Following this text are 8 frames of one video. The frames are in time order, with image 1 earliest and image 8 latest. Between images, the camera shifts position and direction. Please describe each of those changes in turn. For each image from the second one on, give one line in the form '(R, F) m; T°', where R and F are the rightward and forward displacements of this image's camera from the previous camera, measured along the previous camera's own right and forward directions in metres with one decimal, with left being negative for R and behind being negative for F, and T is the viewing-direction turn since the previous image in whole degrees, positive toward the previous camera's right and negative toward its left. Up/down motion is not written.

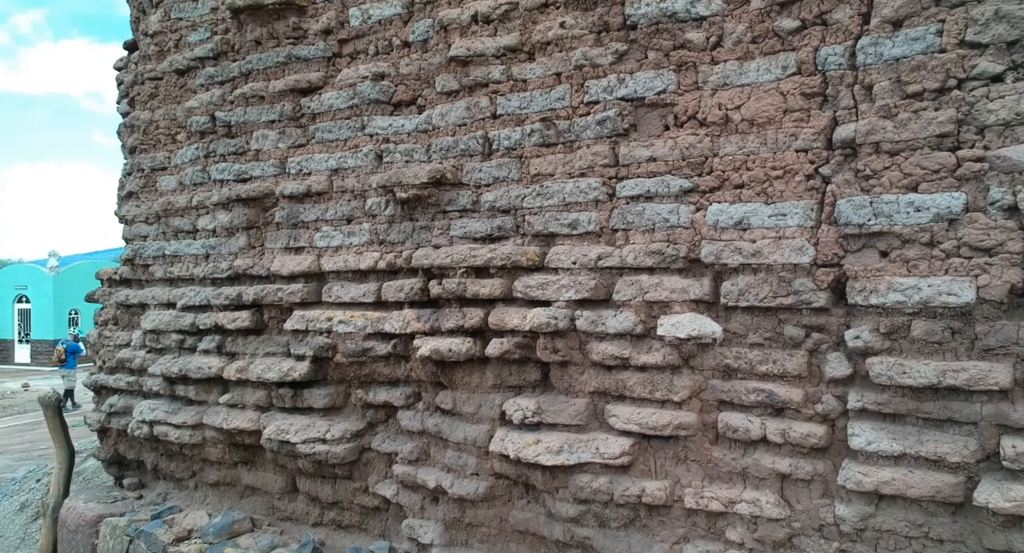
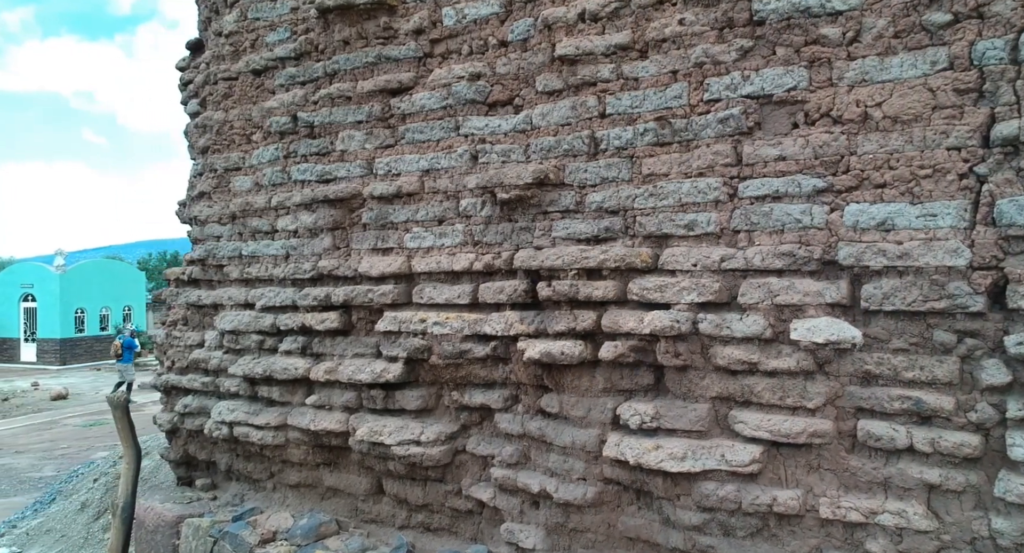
(-0.4, 0.0) m; -2°
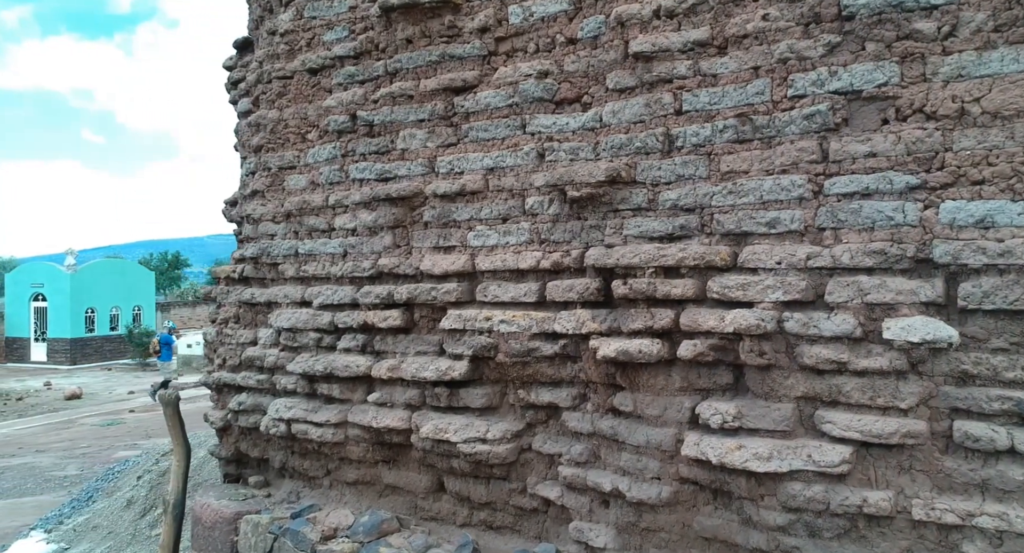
(-0.2, 0.0) m; -2°
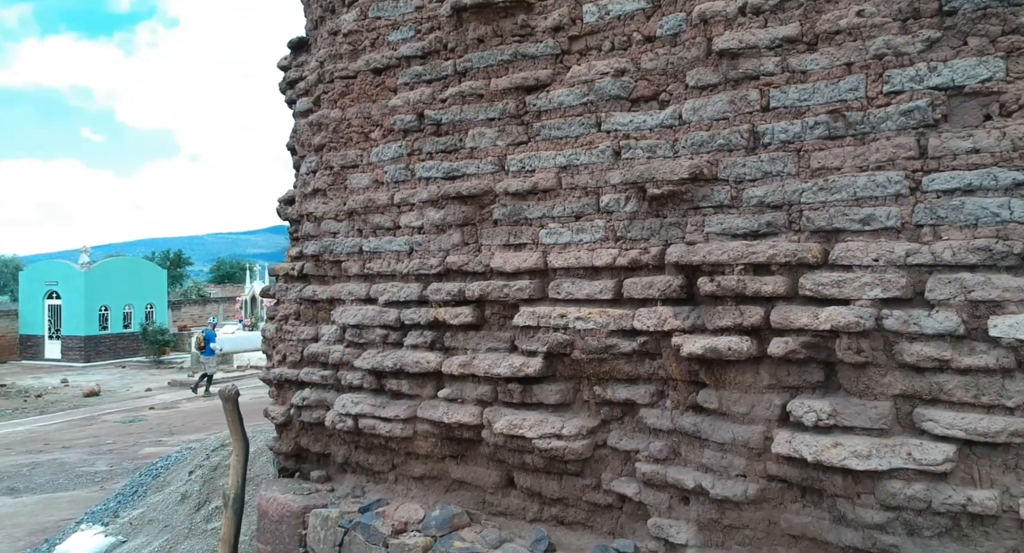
(-0.3, 0.0) m; -2°
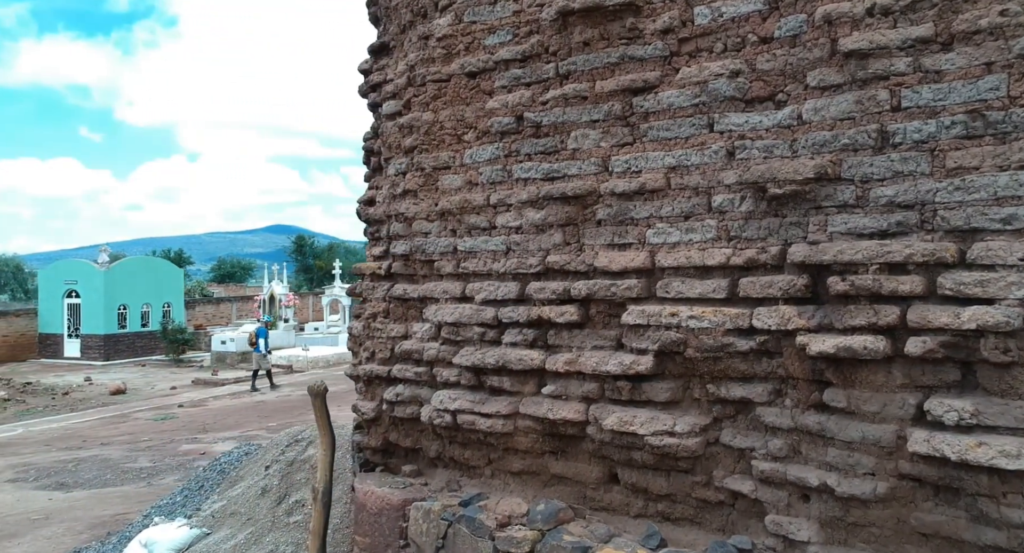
(-0.4, -0.1) m; -2°
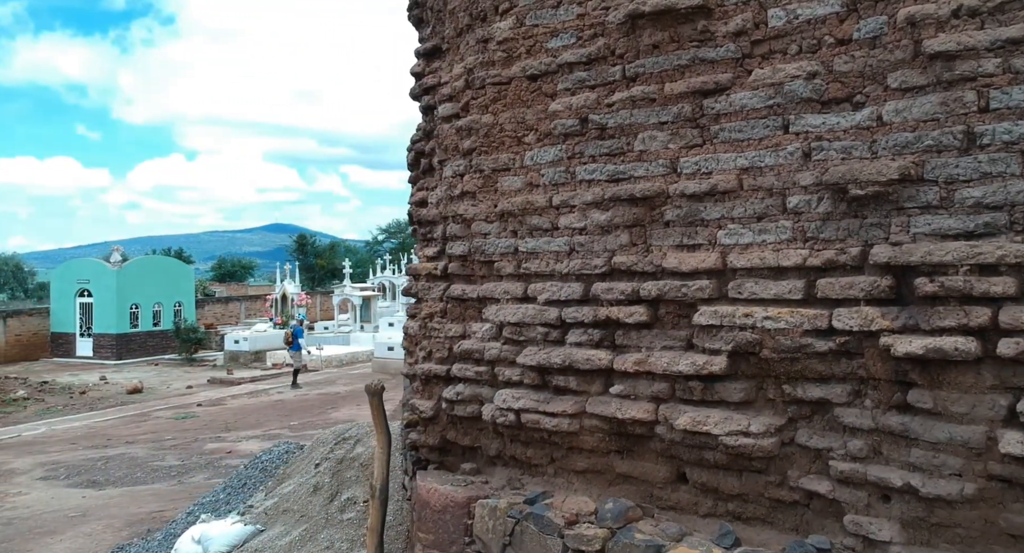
(-0.3, -0.1) m; -2°
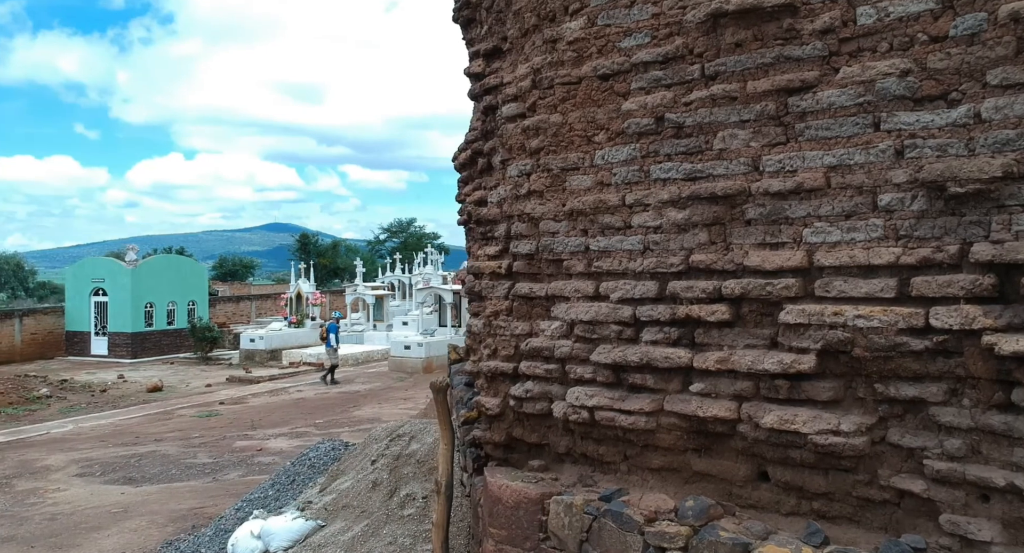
(-0.4, 0.0) m; -2°
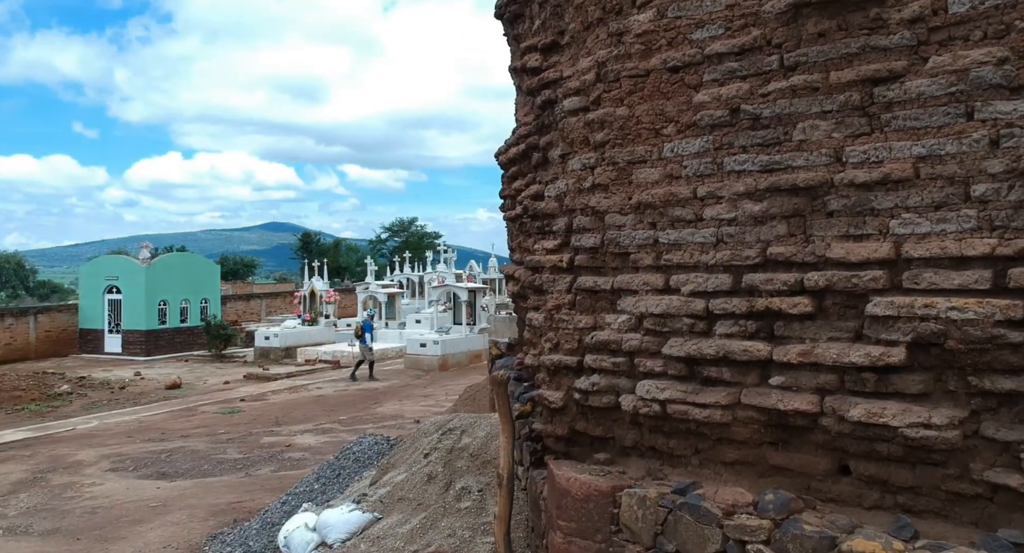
(-0.4, 0.0) m; -2°
